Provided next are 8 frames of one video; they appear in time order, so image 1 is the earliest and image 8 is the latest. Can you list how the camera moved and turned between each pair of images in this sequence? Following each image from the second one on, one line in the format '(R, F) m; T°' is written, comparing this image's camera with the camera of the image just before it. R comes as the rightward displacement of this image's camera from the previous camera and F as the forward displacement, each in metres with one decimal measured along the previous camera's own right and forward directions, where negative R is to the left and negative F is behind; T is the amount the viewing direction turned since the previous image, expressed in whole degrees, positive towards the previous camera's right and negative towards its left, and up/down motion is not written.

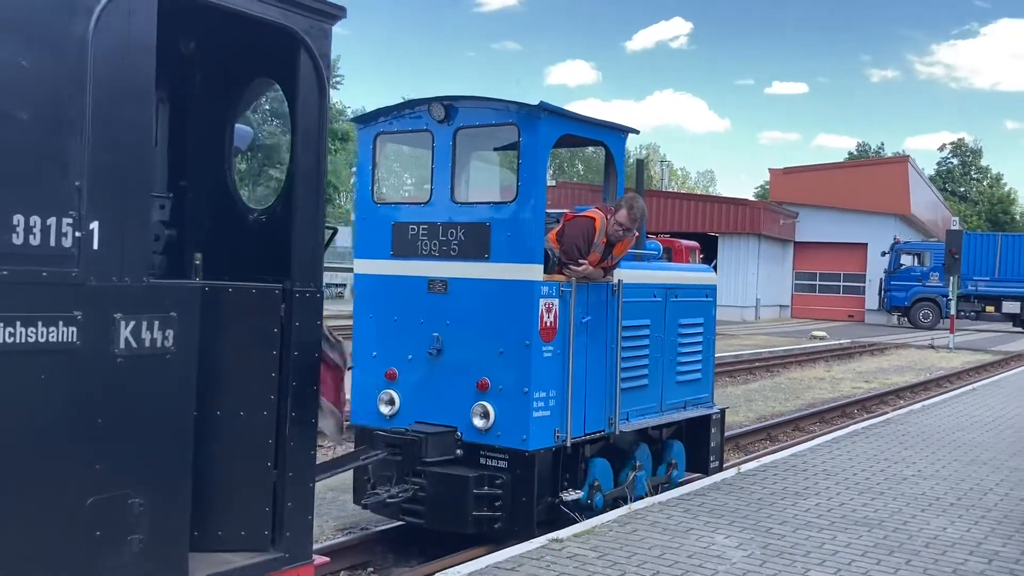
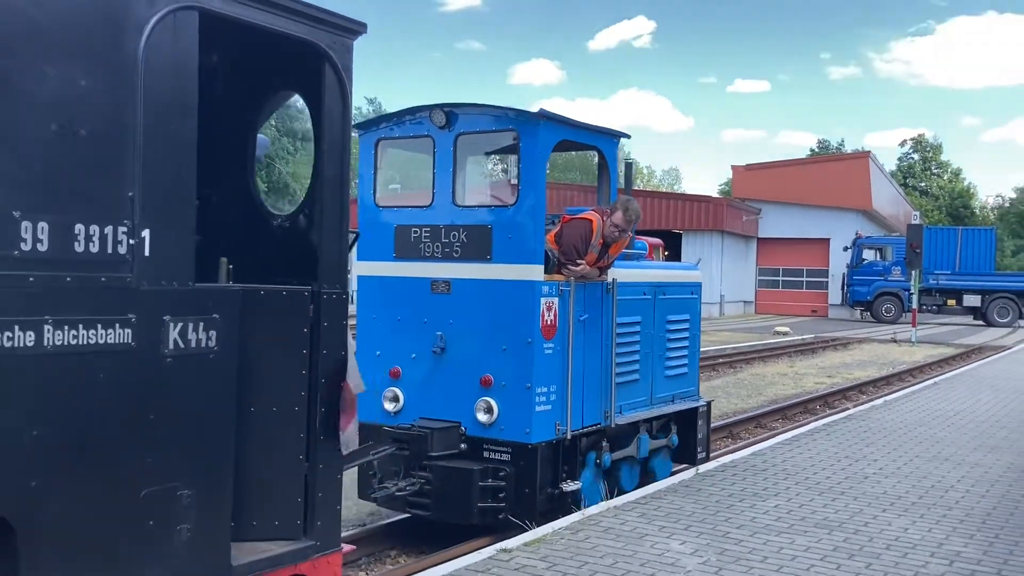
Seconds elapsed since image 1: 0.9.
(-0.2, -0.2) m; +2°
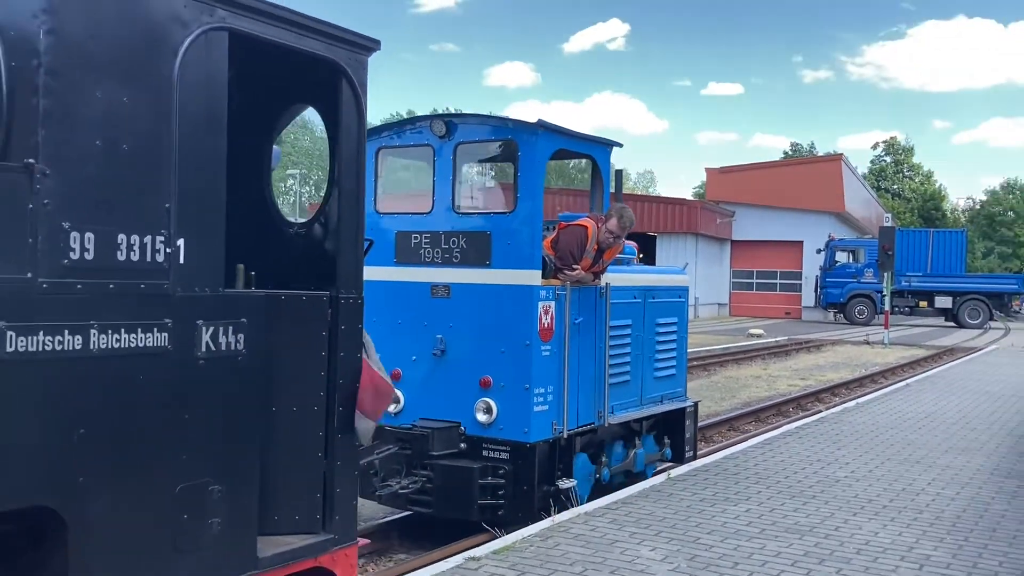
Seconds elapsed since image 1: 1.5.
(-0.1, -0.2) m; +1°
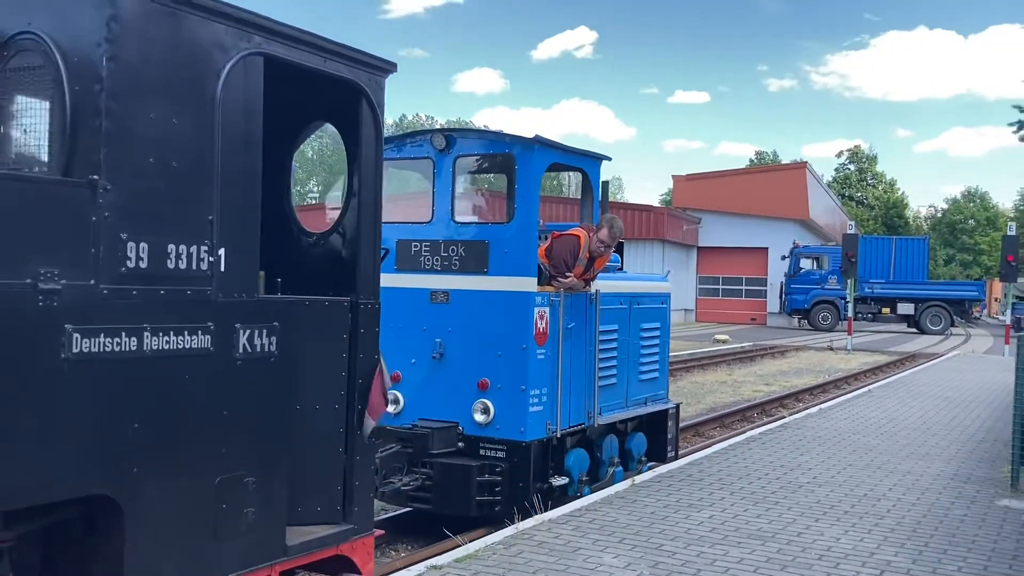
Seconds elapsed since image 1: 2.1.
(-0.2, -0.3) m; +2°
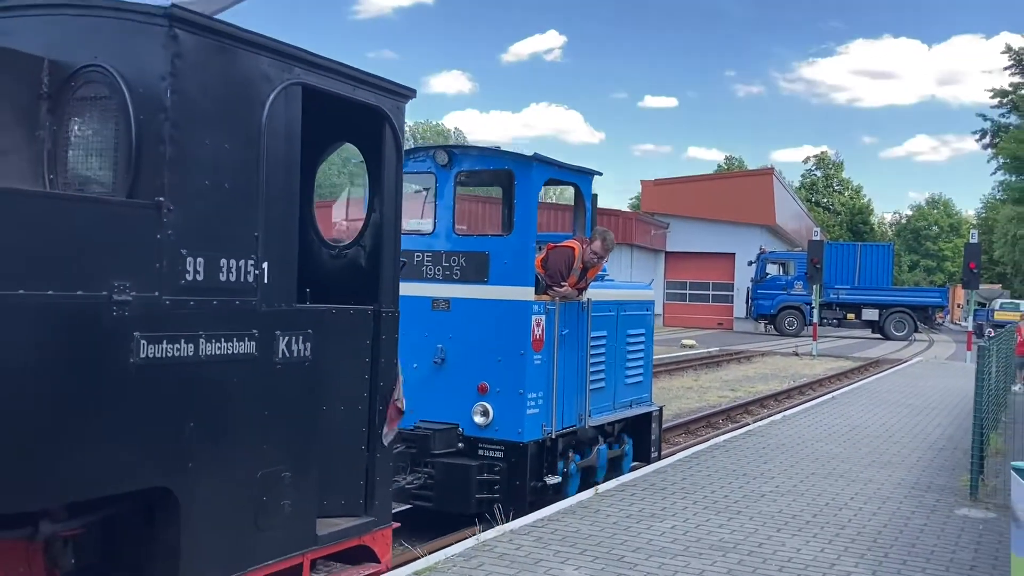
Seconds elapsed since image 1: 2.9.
(-0.2, -0.4) m; +2°
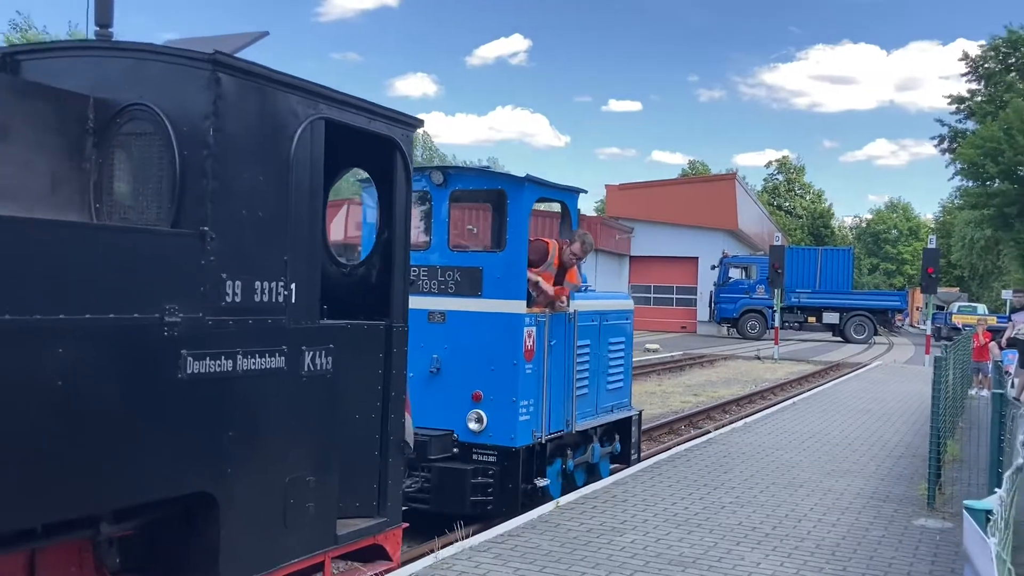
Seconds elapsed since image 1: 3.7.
(-0.2, -0.4) m; +2°
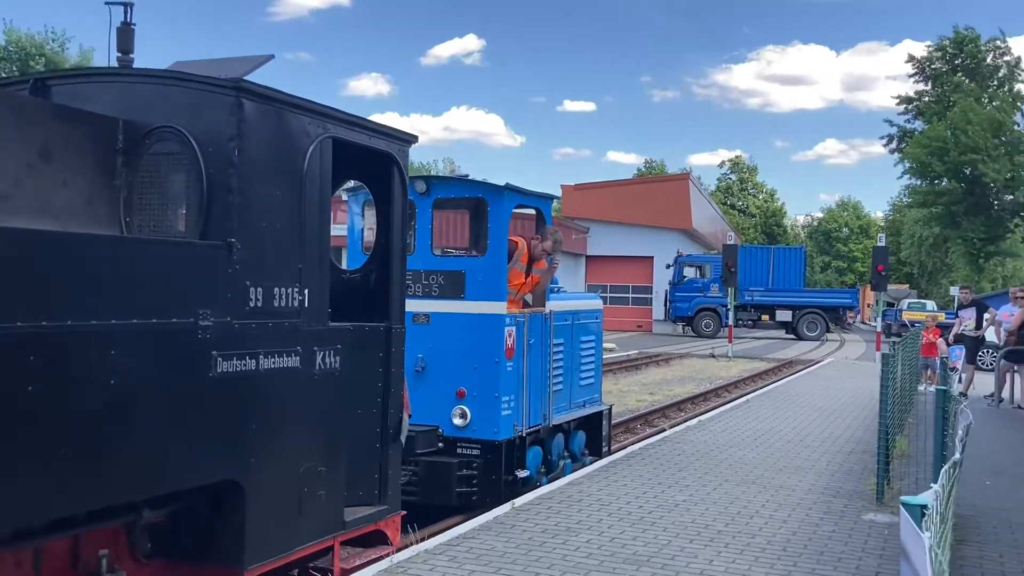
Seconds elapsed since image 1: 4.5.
(-0.2, -0.4) m; +3°
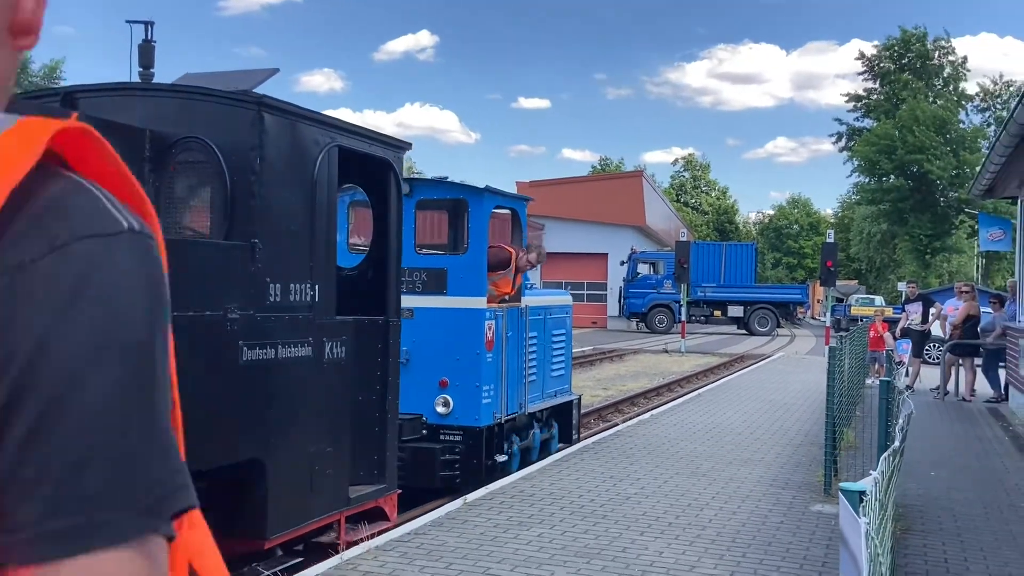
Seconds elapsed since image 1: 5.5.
(-0.2, -0.5) m; +3°
